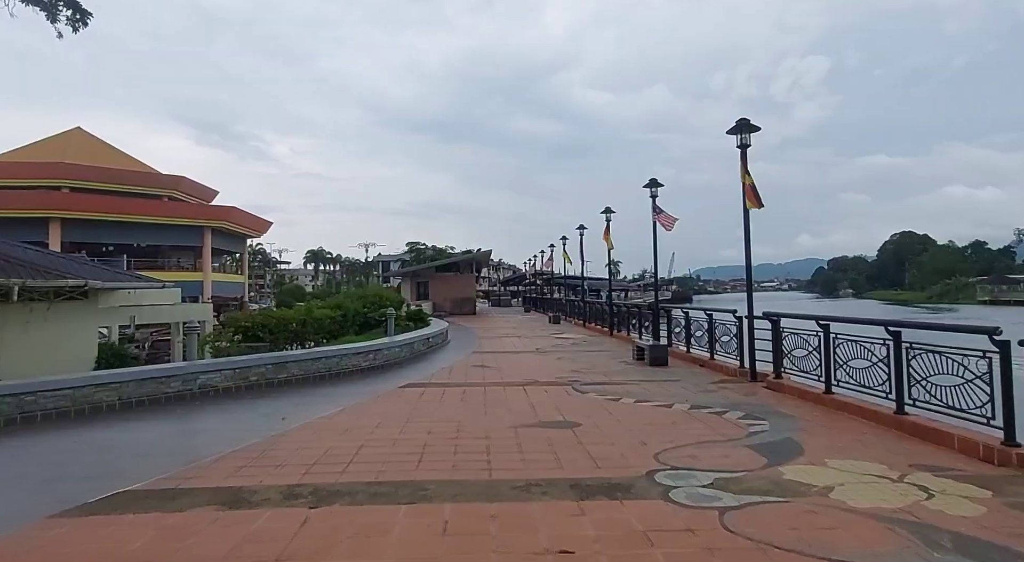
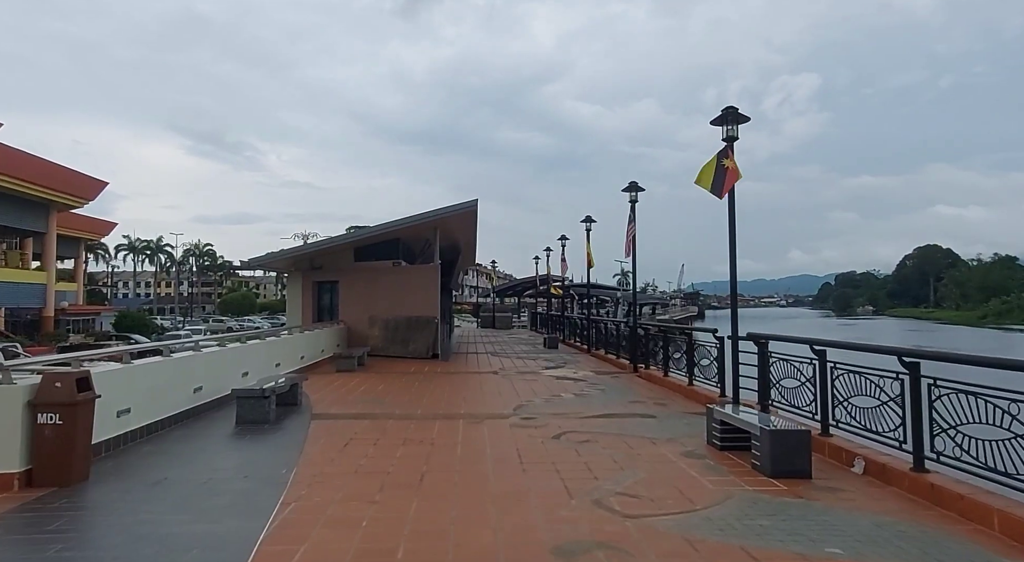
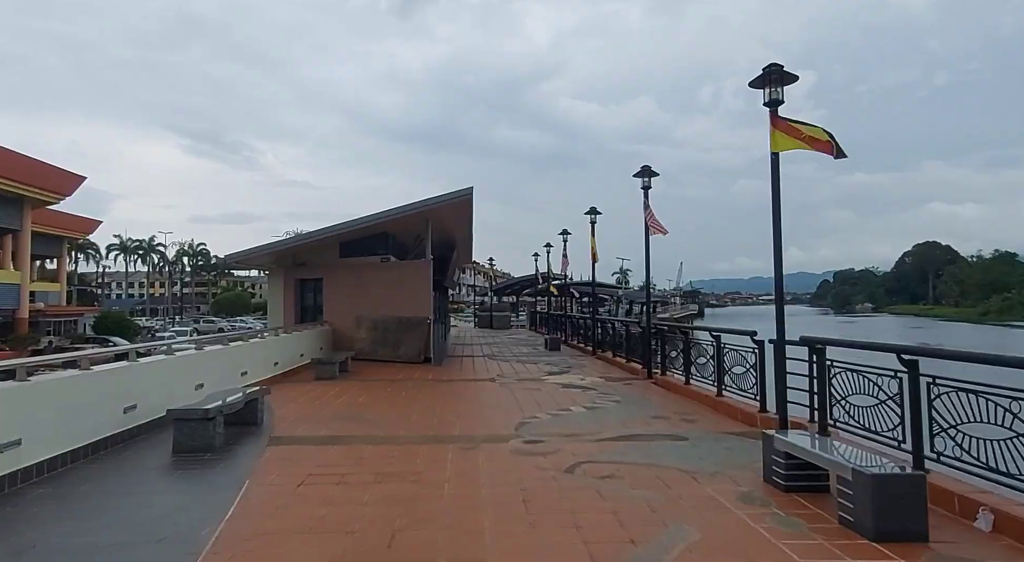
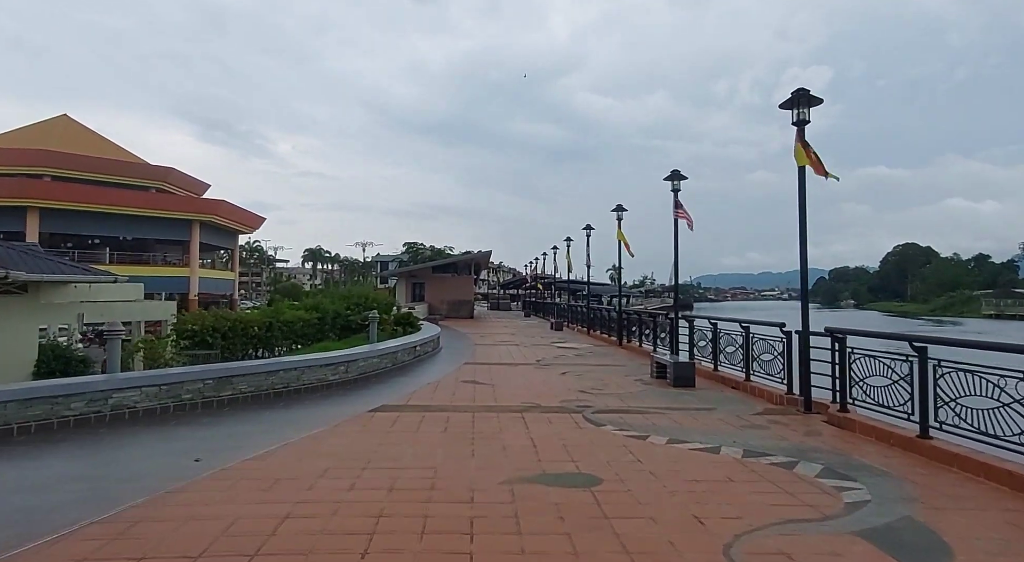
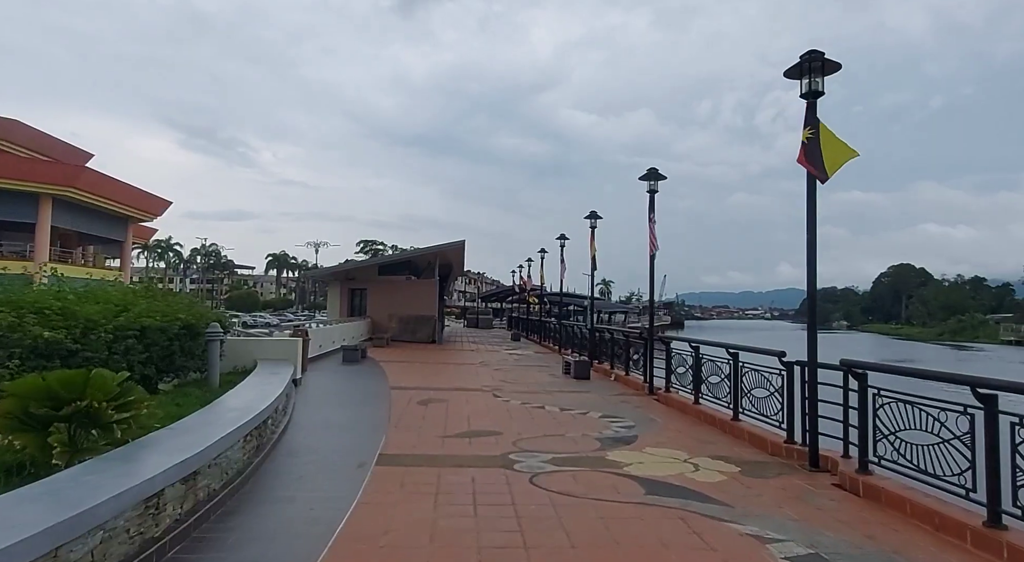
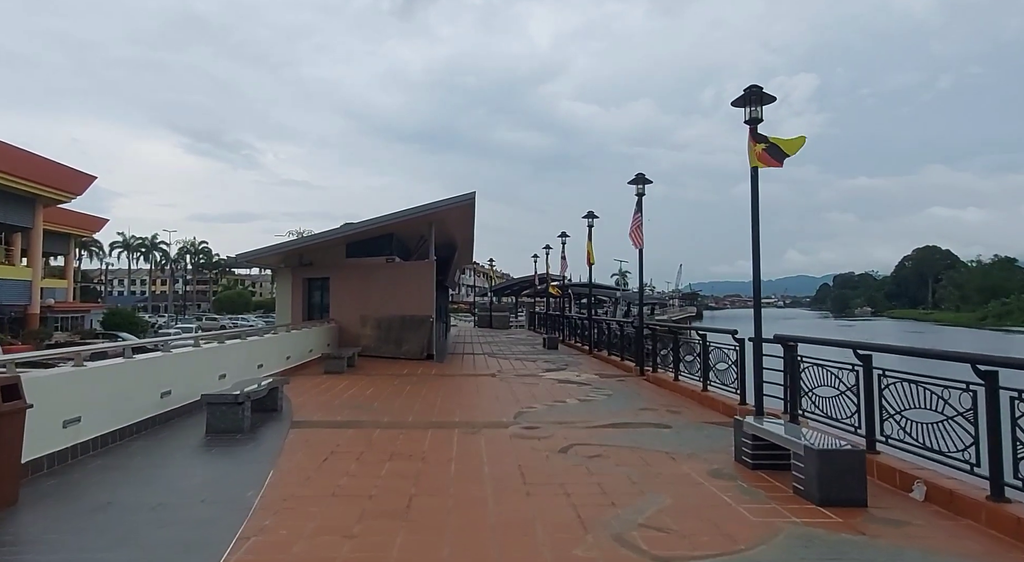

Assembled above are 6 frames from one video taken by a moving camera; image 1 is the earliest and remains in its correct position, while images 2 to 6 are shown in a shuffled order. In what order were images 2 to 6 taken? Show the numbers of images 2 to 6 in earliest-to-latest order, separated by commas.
4, 5, 2, 6, 3
